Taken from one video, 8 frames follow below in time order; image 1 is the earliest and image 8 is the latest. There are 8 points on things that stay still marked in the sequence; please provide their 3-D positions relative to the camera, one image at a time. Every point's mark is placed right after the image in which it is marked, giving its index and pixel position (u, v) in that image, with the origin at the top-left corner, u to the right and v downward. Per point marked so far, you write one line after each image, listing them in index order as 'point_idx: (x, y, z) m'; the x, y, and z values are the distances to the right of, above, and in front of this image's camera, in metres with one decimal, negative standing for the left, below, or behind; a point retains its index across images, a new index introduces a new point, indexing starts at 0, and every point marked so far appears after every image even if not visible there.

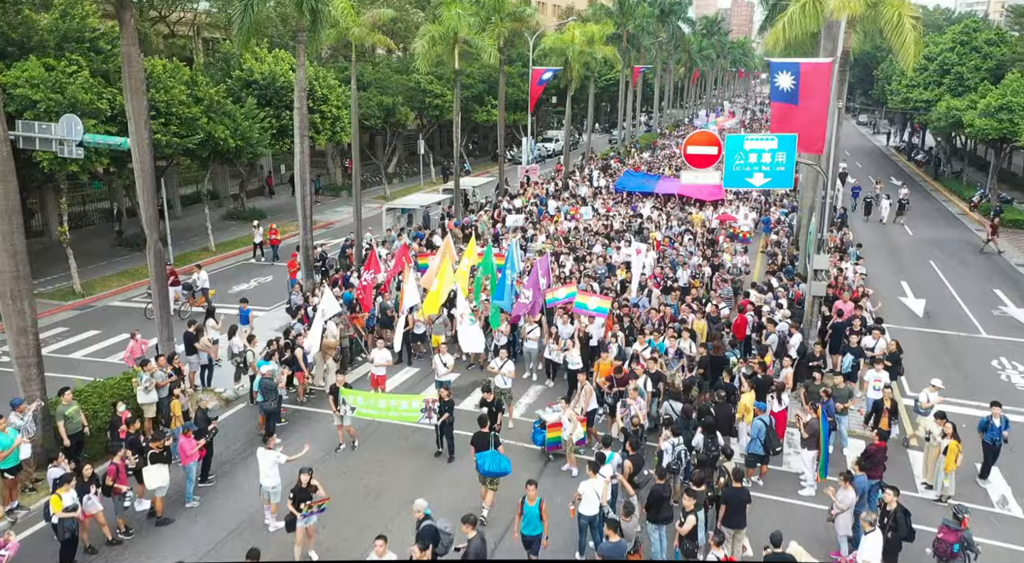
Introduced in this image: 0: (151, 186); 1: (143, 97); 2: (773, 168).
0: (-7.2, +1.9, +17.2) m
1: (-7.1, +3.5, +16.7) m
2: (+5.2, +2.2, +17.1) m
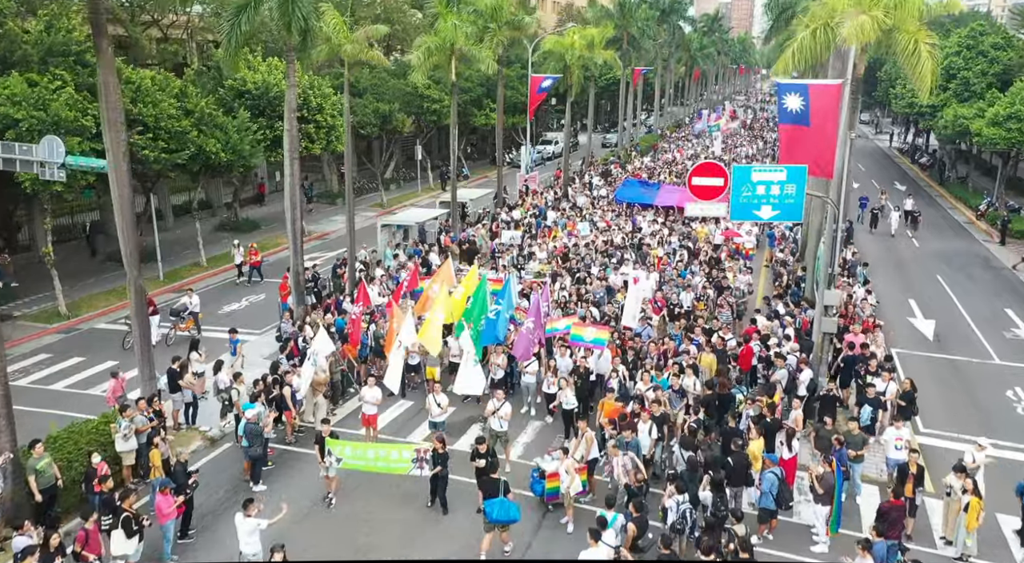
0: (-7.2, +1.2, +16.4) m
1: (-7.2, +2.8, +15.9) m
2: (+5.1, +1.5, +16.4) m
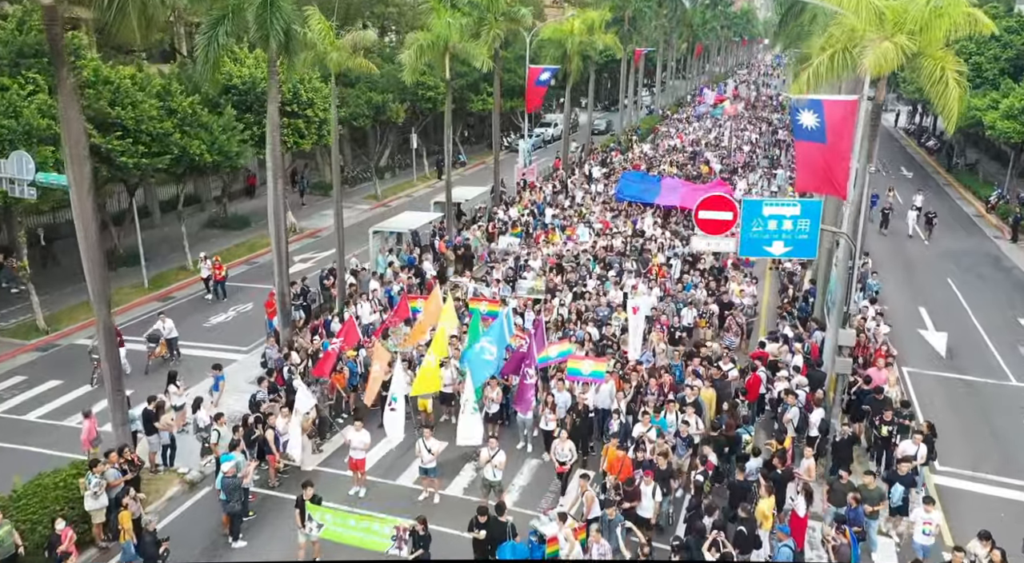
0: (-7.3, +0.4, +15.3) m
1: (-7.3, +2.0, +14.8) m
2: (+5.0, +0.8, +15.3) m
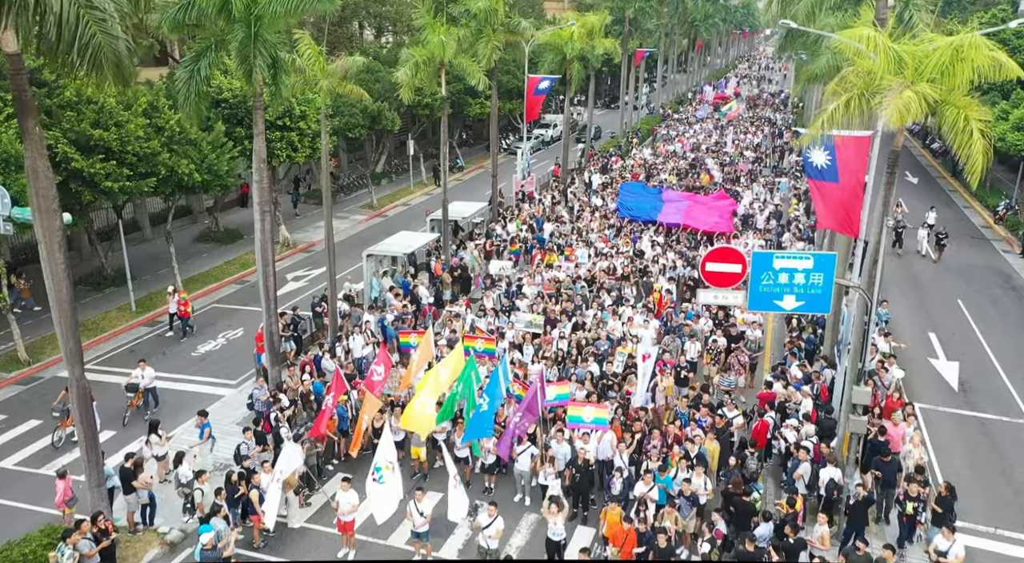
0: (-7.4, -0.5, +14.5) m
1: (-7.4, +1.1, +13.9) m
2: (+5.0, -0.2, +14.5) m
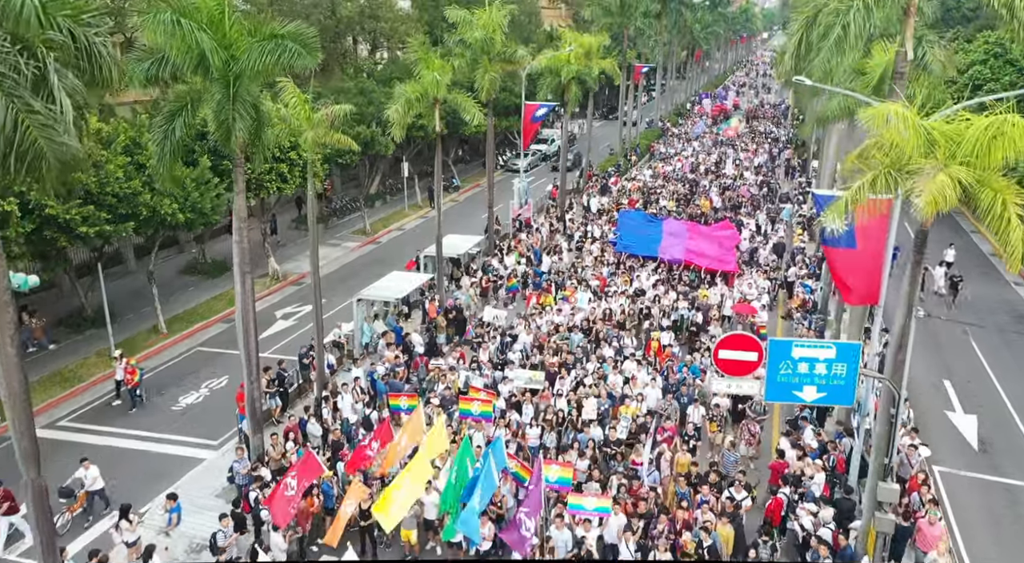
0: (-7.5, -1.9, +13.3) m
1: (-7.4, -0.3, +12.7) m
2: (+4.9, -1.6, +13.3) m
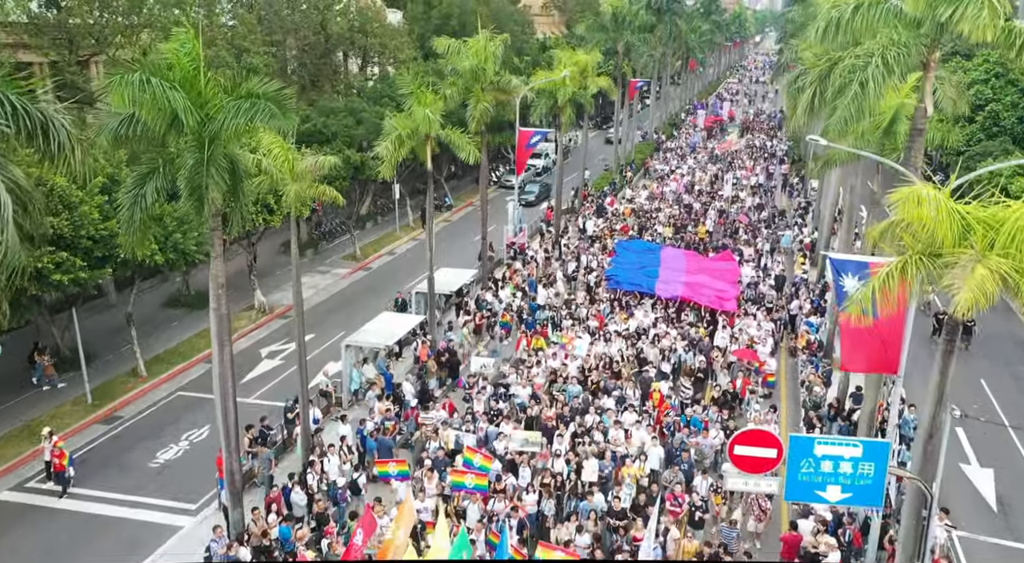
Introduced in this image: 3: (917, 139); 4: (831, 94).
0: (-7.5, -3.2, +12.1) m
1: (-7.5, -1.6, +11.6) m
2: (+4.9, -2.9, +12.2) m
3: (+8.3, +2.9, +17.7) m
4: (+7.3, +4.2, +19.7) m
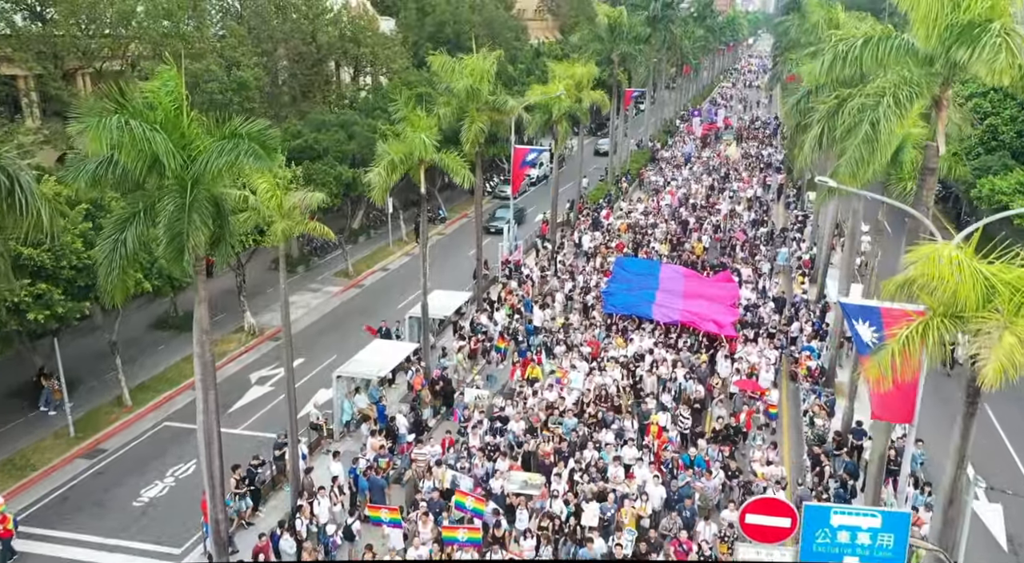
0: (-7.5, -4.1, +11.4) m
1: (-7.5, -2.5, +10.8) m
2: (+4.9, -3.7, +11.6) m
3: (+8.2, +2.1, +17.1) m
4: (+7.2, +3.4, +19.1) m
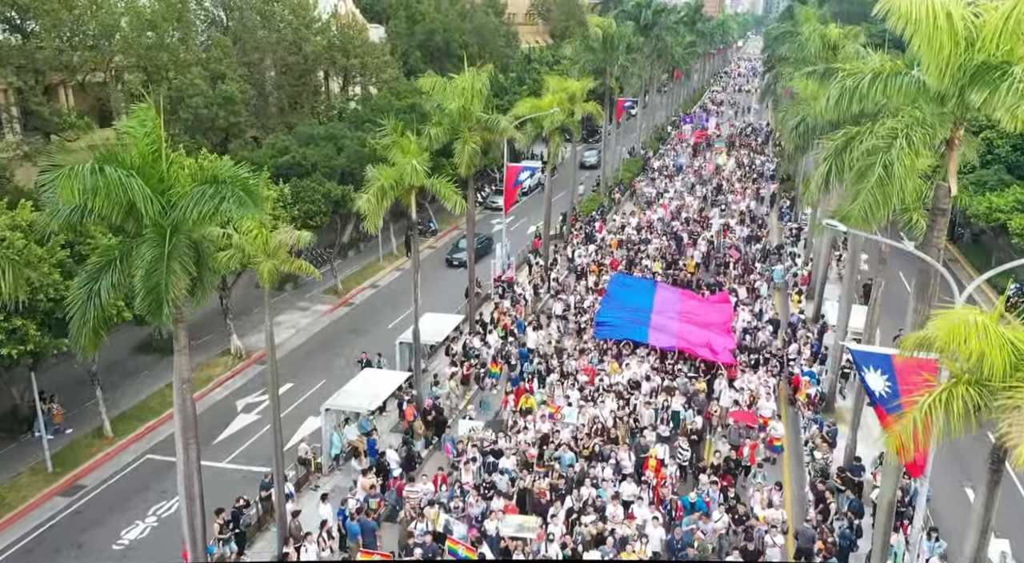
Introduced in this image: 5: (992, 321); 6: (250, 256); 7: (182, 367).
0: (-7.5, -4.9, +10.6) m
1: (-7.5, -3.3, +10.1) m
2: (+4.8, -4.5, +11.0) m
3: (+8.2, +1.3, +16.5) m
4: (+7.1, +2.6, +18.5) m
5: (+6.0, -0.4, +10.8) m
6: (-5.3, +0.6, +17.3) m
7: (-6.0, -1.5, +15.9) m
